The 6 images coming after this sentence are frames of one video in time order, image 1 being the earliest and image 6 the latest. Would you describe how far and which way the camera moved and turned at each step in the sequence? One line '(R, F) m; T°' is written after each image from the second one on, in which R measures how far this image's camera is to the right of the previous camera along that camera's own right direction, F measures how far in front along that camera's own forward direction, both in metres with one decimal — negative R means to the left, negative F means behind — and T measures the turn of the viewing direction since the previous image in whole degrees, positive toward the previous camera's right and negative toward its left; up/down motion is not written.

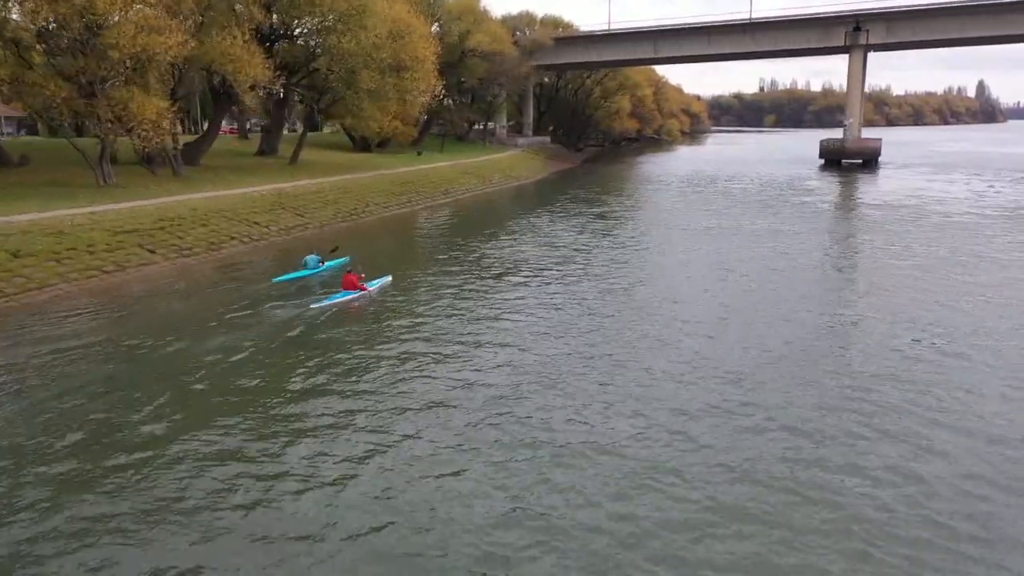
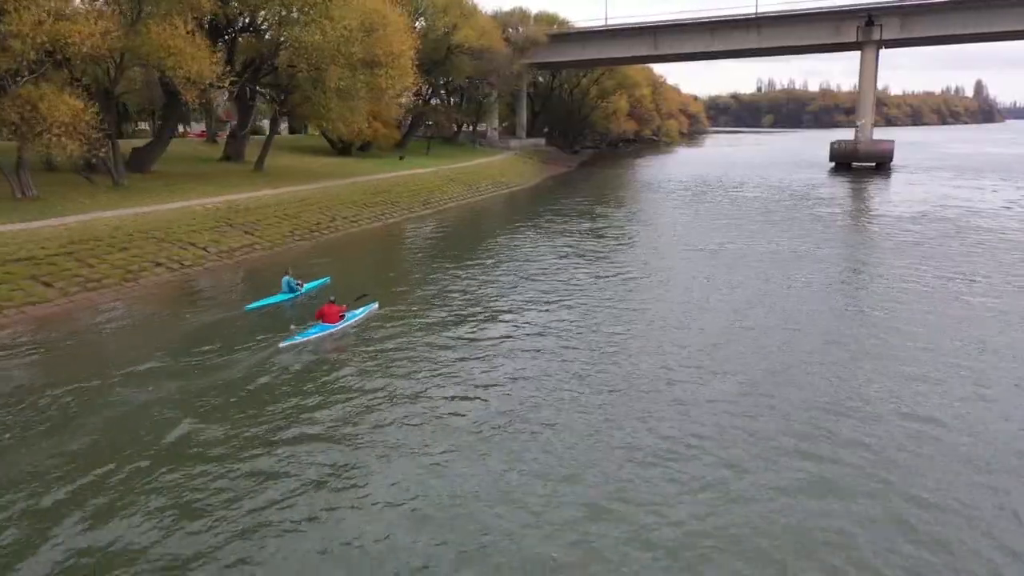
(+0.5, +4.3) m; 0°
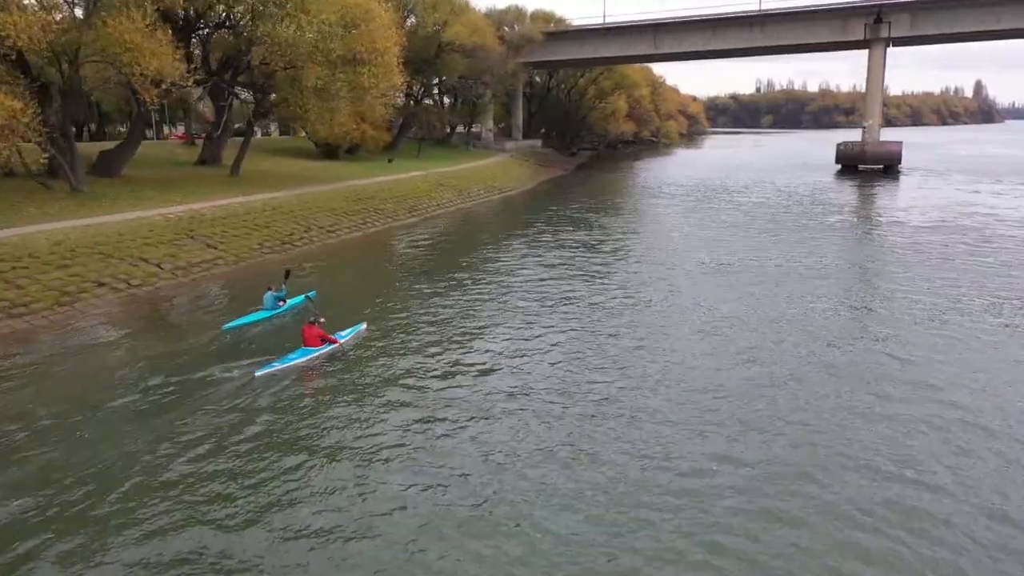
(+0.3, +2.4) m; 0°
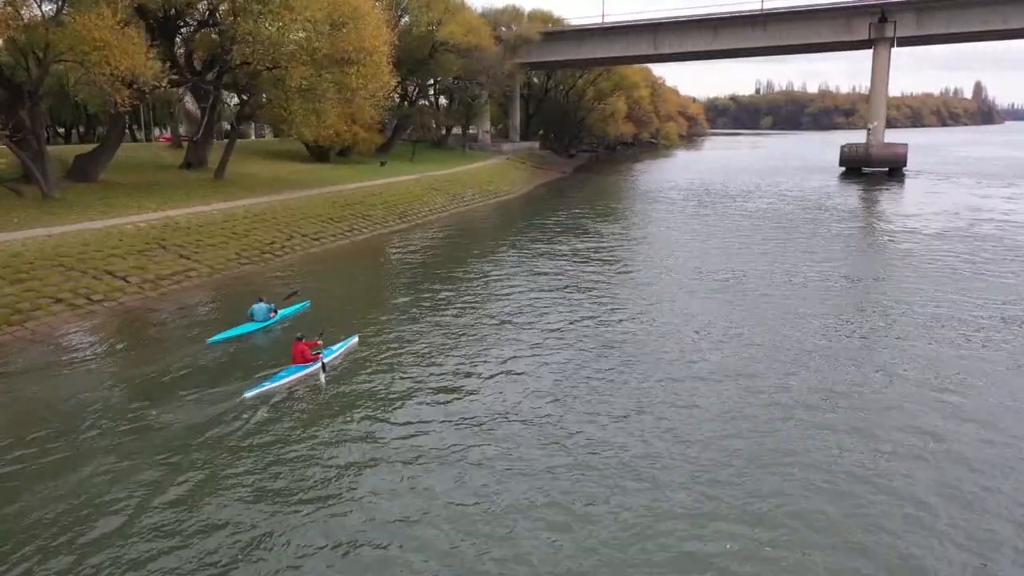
(+0.2, +1.5) m; 0°
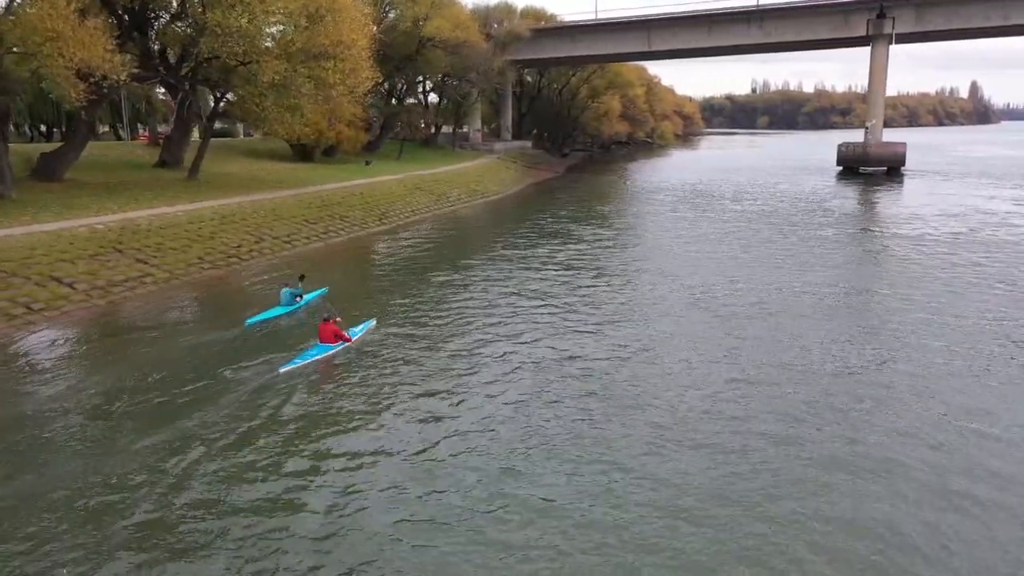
(+0.5, +1.4) m; 0°
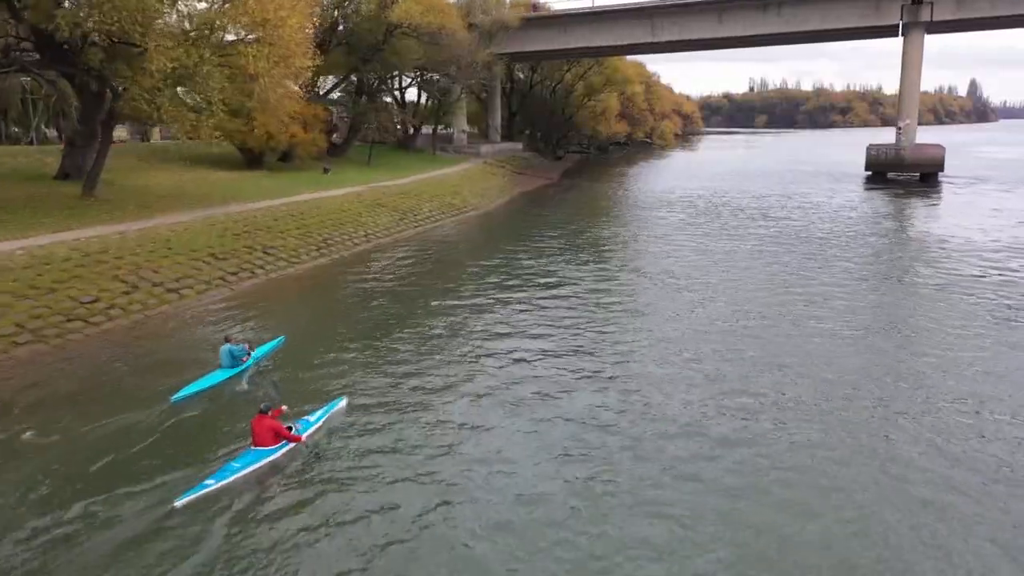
(+0.6, +7.3) m; 0°
